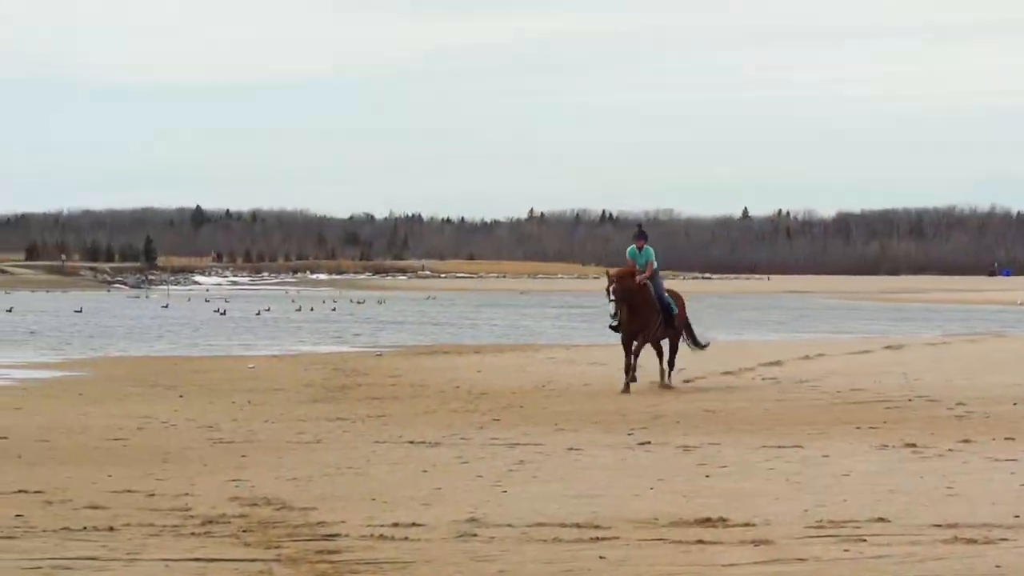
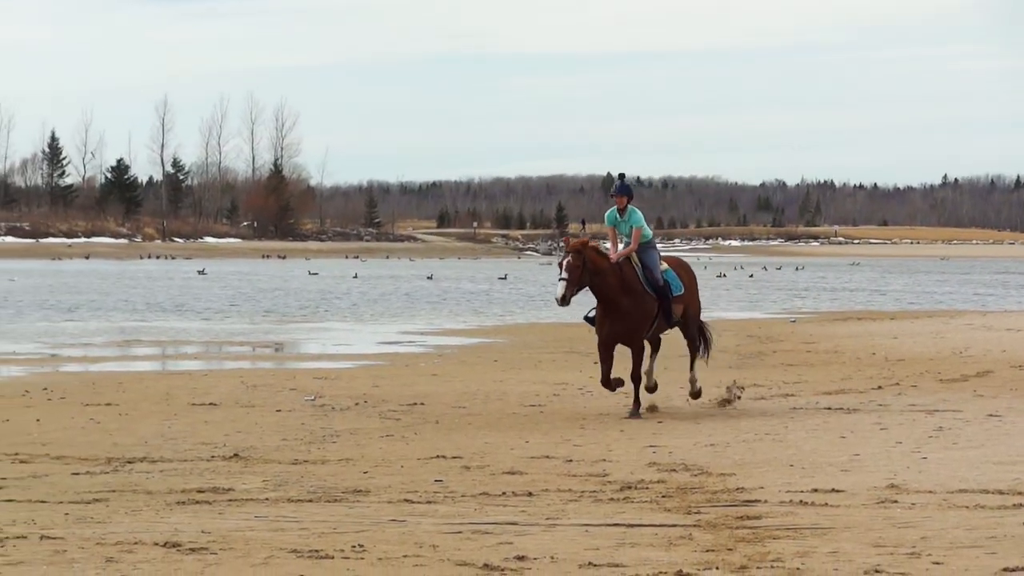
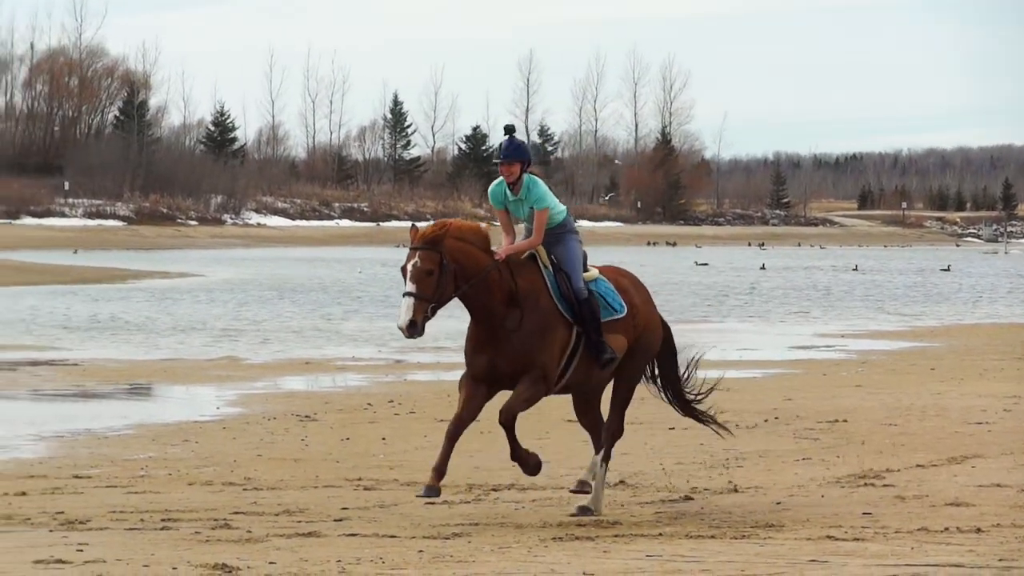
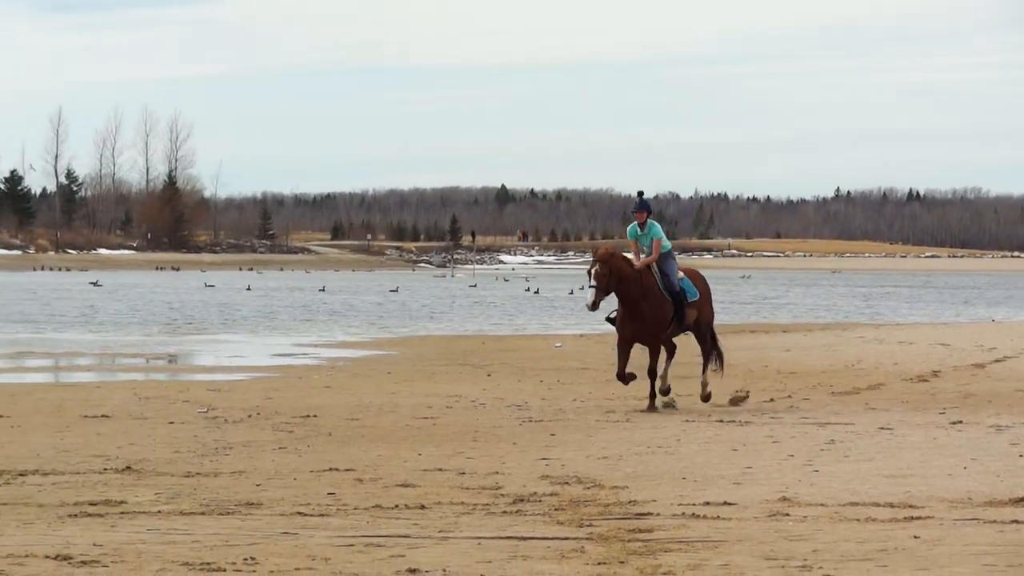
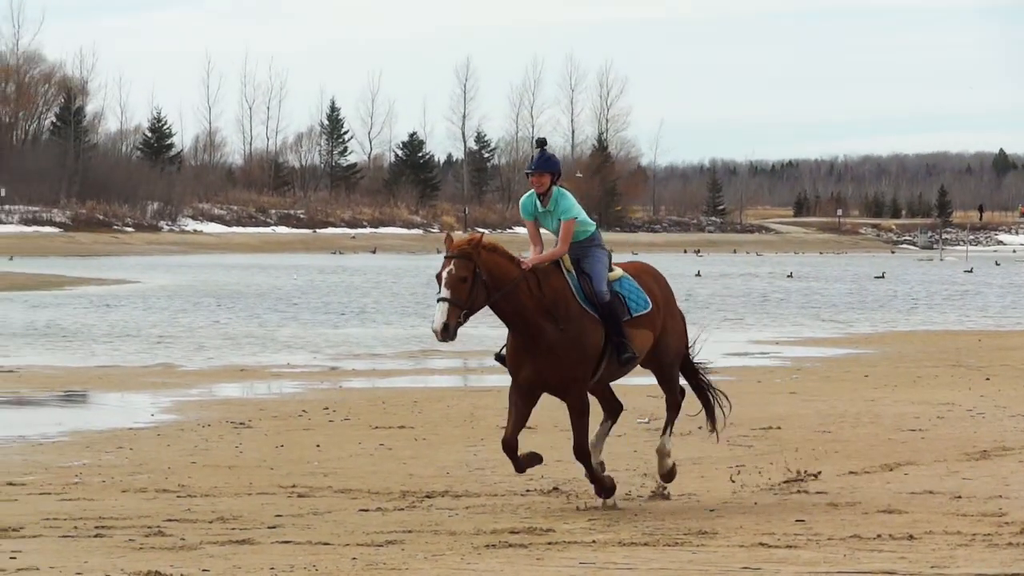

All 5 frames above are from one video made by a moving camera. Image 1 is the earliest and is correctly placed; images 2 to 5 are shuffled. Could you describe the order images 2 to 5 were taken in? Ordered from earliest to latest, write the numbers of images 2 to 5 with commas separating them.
4, 2, 5, 3
